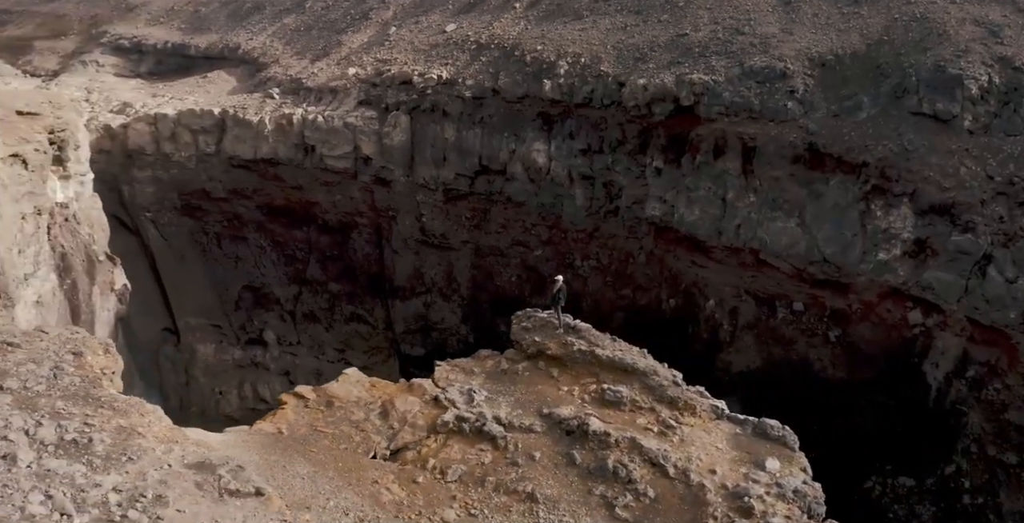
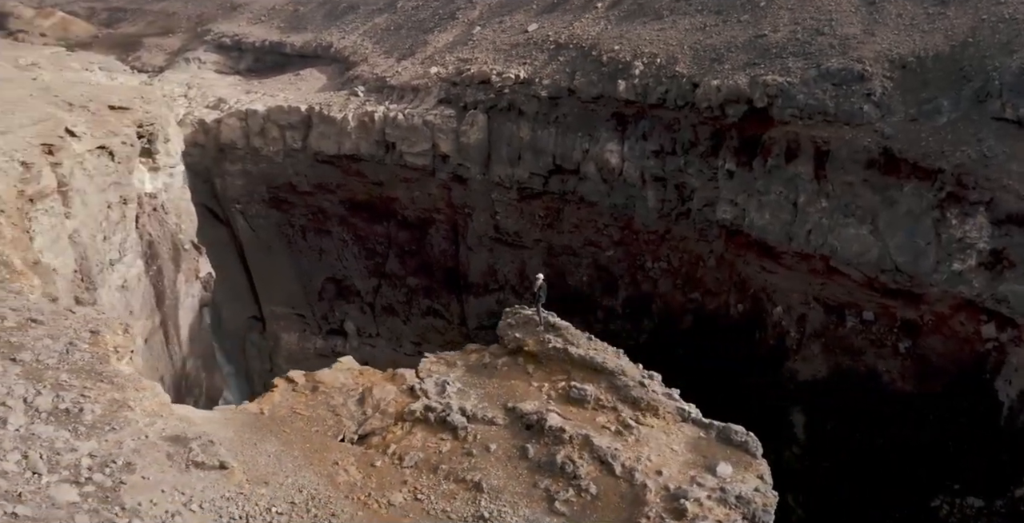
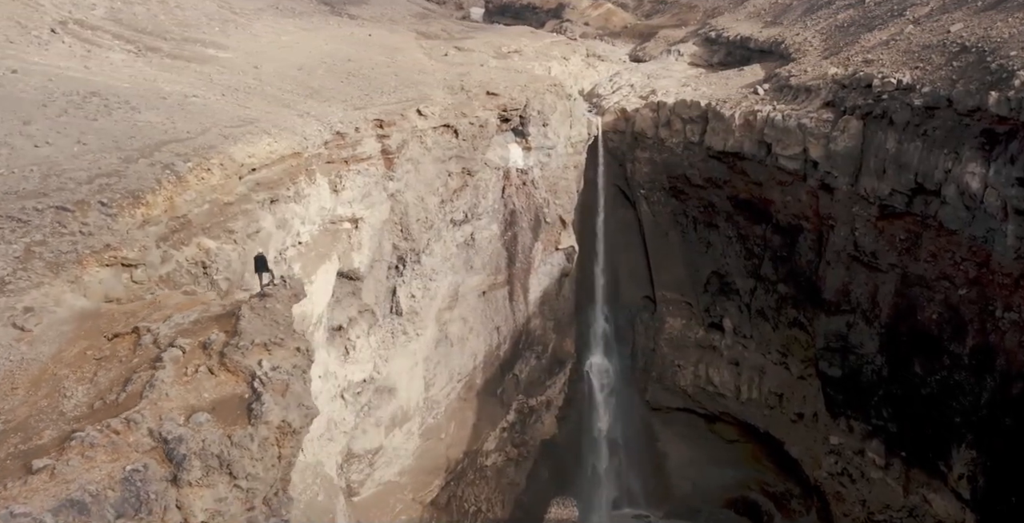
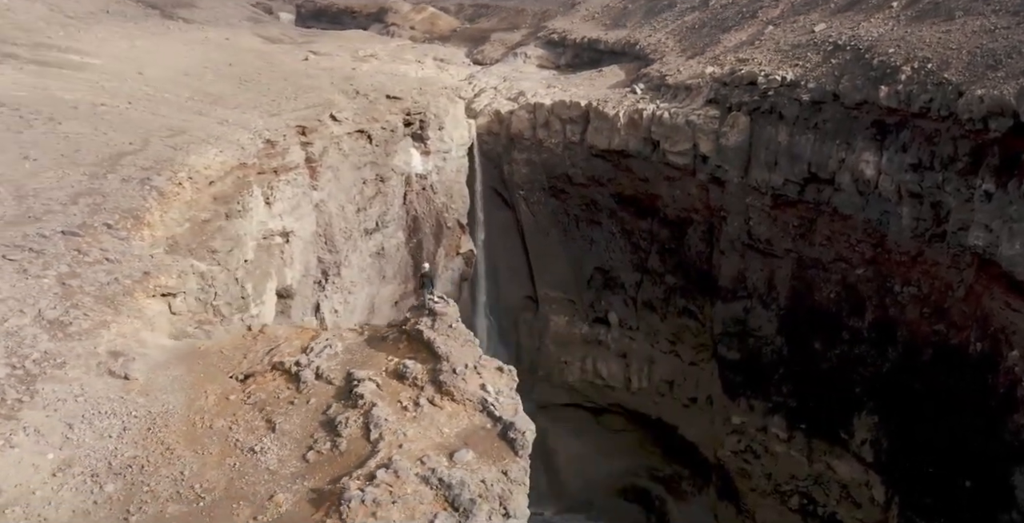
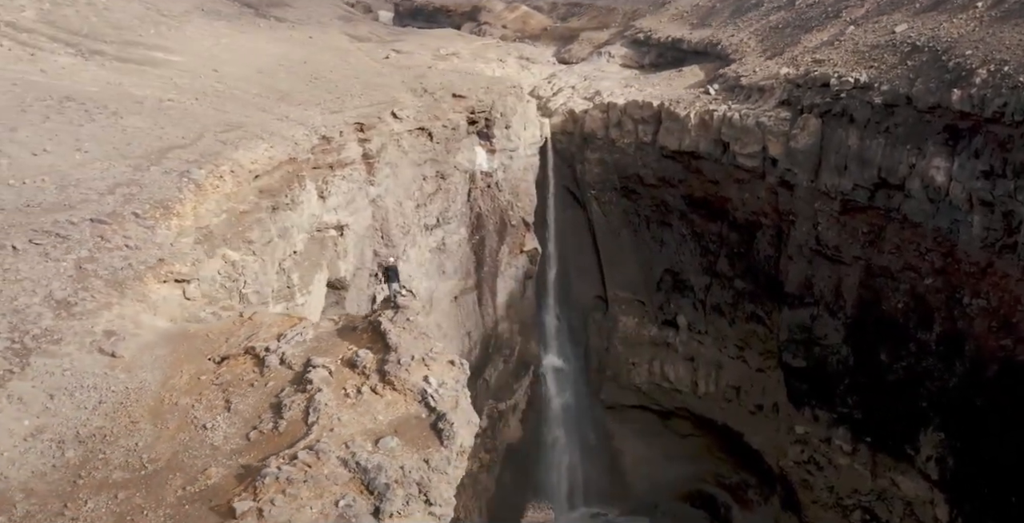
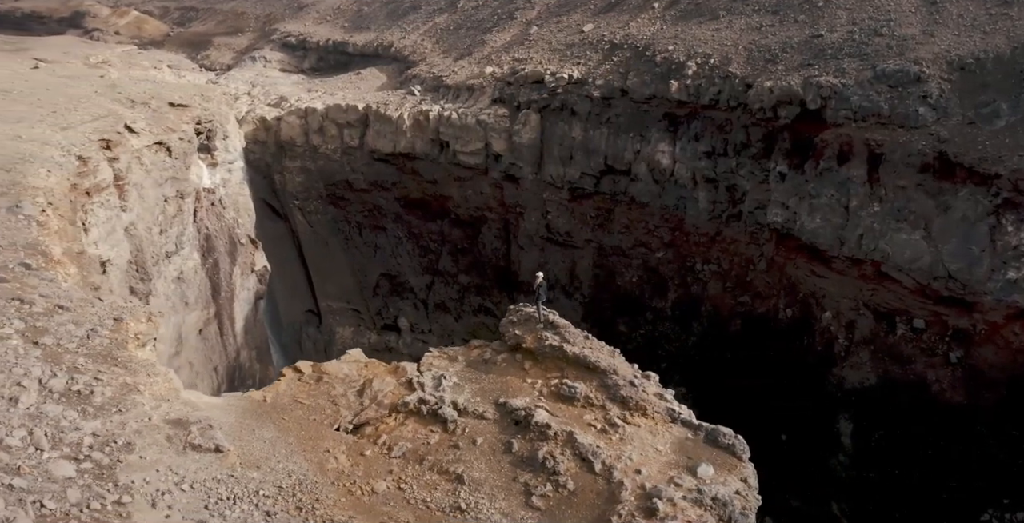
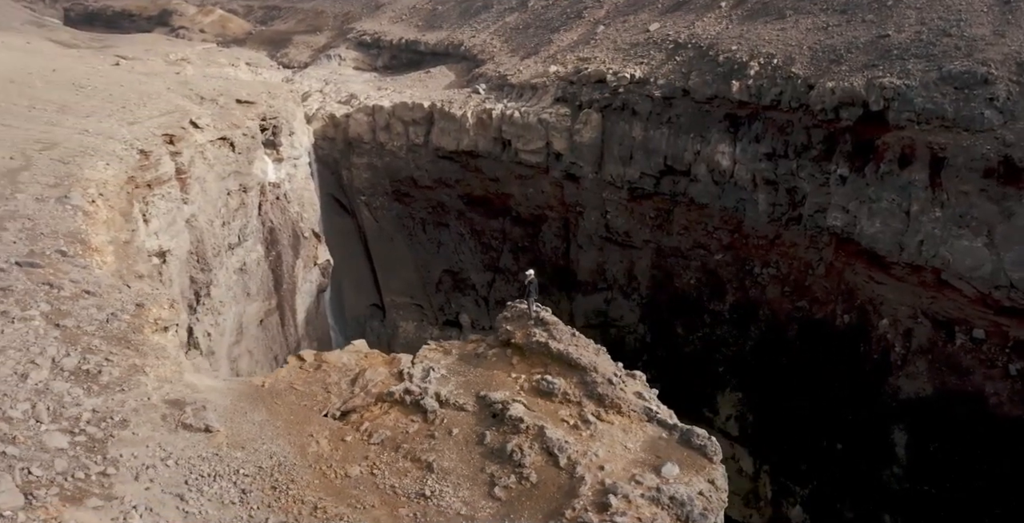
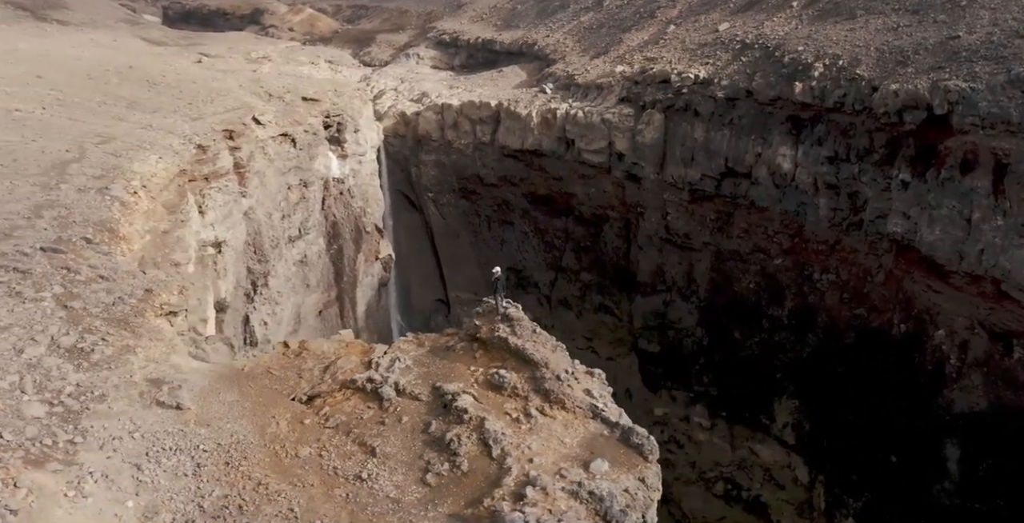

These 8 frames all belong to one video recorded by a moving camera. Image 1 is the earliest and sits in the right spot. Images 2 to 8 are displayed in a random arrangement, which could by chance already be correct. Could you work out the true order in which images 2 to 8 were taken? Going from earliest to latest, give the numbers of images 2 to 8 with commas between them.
2, 6, 7, 8, 4, 5, 3
